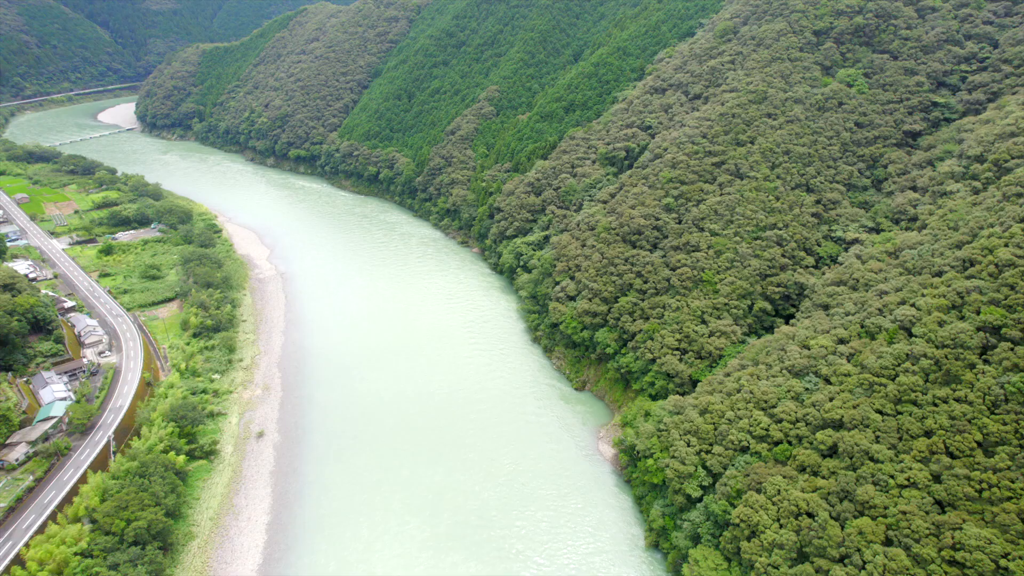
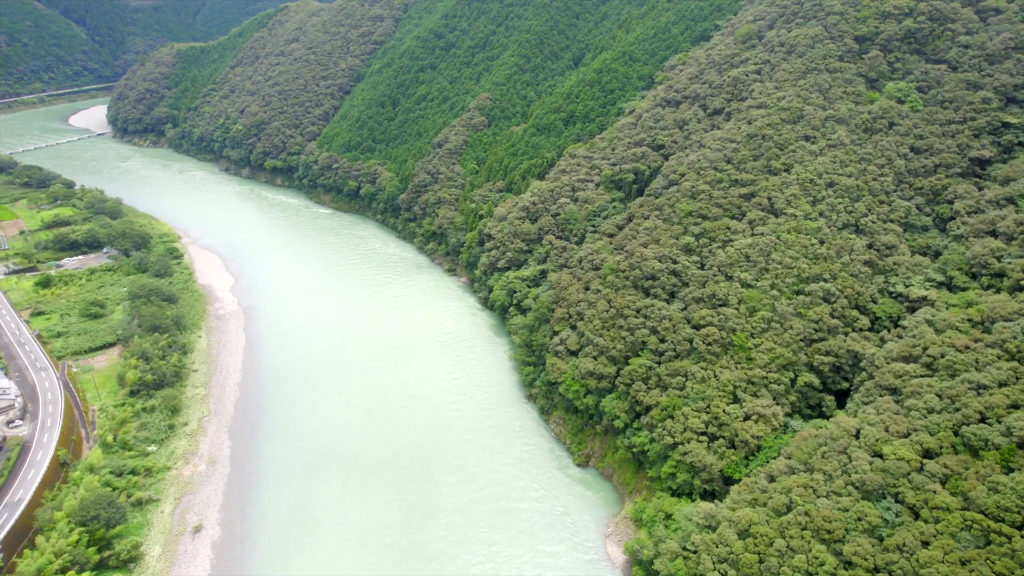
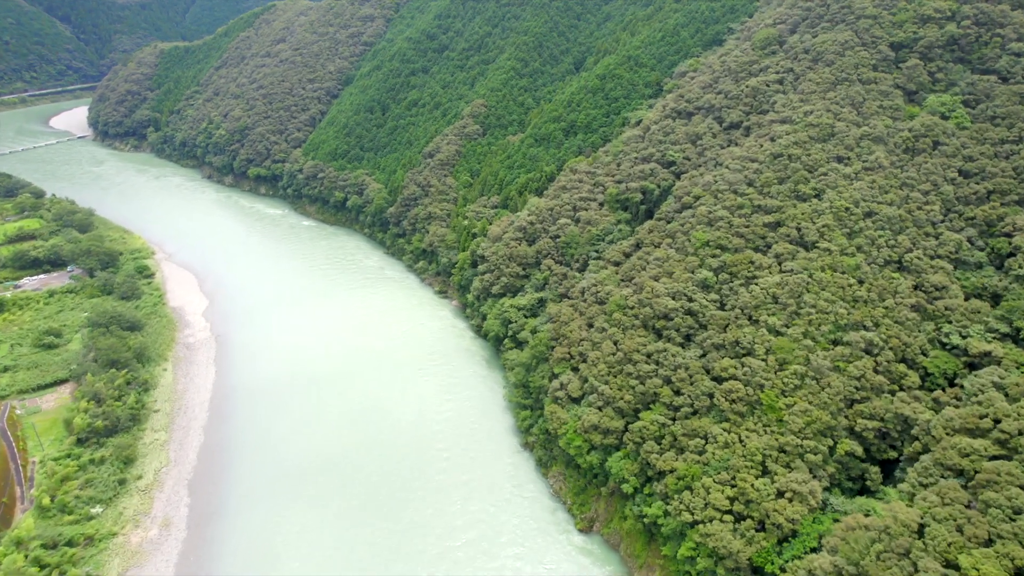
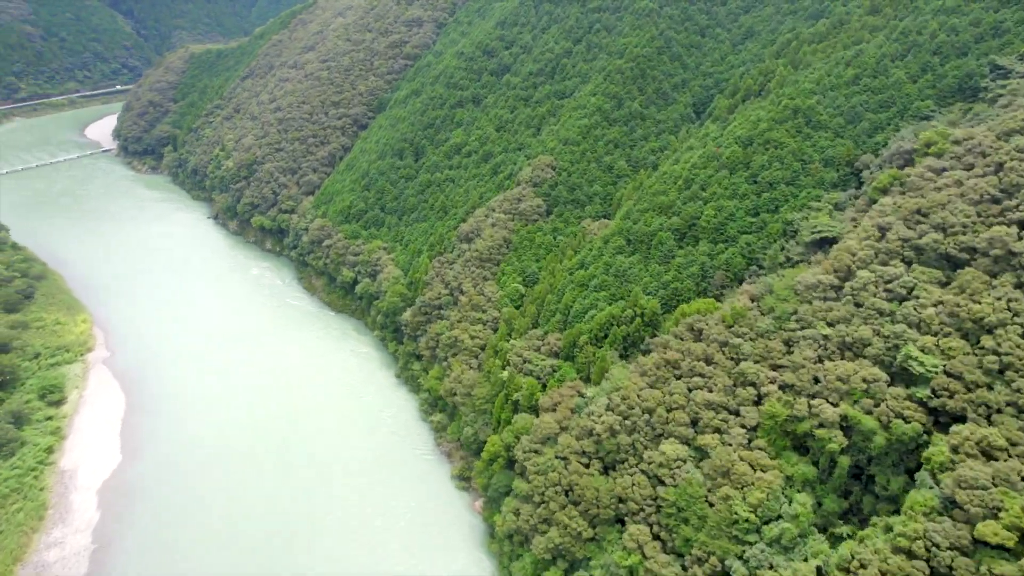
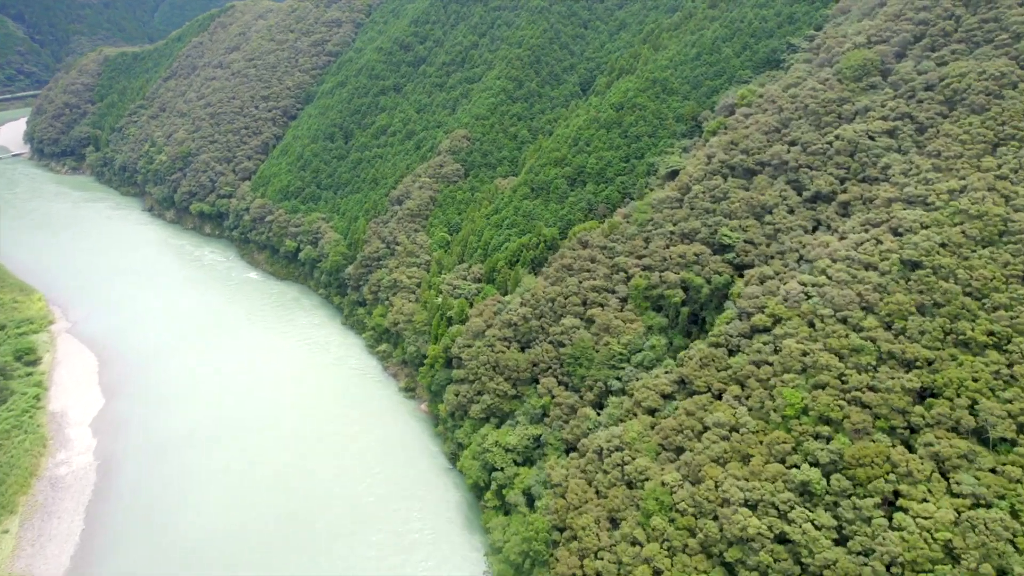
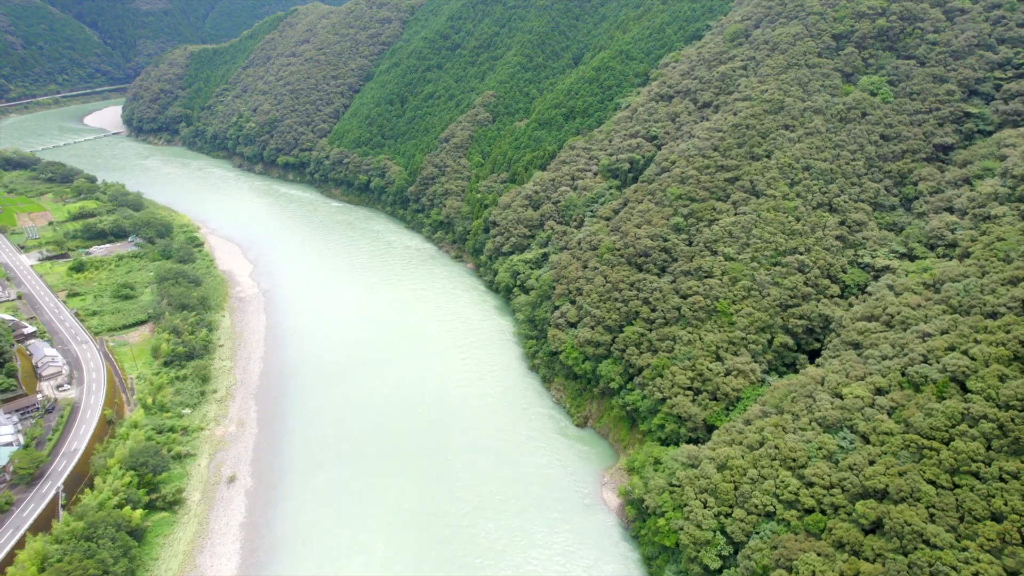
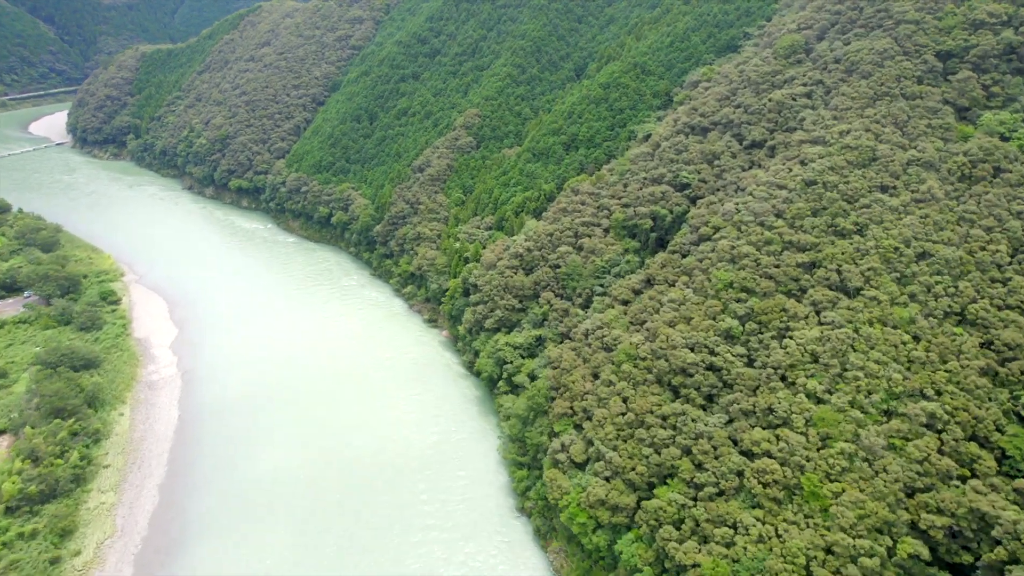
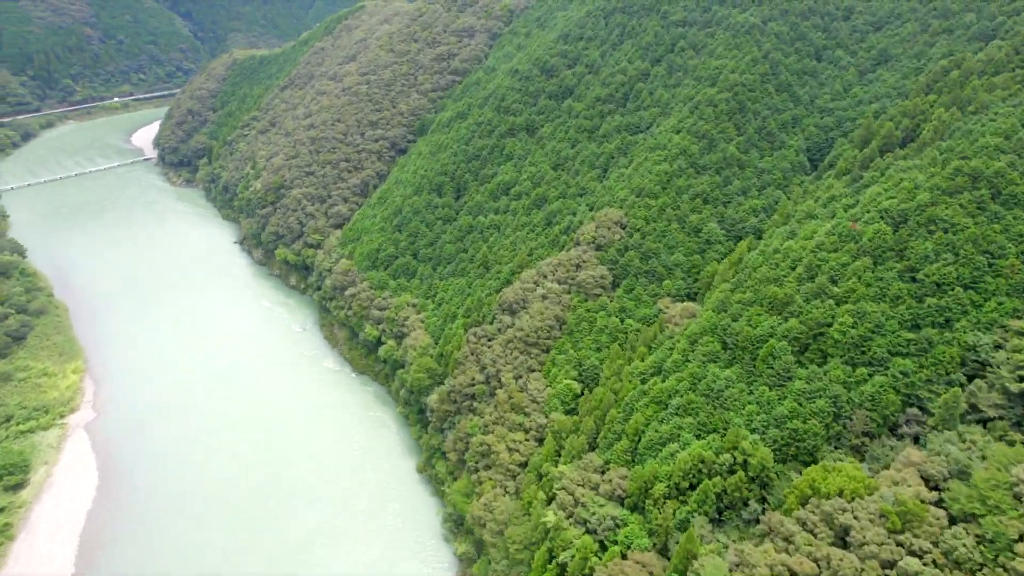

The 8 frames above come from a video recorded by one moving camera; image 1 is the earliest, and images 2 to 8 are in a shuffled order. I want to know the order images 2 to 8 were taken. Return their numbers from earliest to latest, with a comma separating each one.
6, 2, 3, 7, 5, 4, 8
